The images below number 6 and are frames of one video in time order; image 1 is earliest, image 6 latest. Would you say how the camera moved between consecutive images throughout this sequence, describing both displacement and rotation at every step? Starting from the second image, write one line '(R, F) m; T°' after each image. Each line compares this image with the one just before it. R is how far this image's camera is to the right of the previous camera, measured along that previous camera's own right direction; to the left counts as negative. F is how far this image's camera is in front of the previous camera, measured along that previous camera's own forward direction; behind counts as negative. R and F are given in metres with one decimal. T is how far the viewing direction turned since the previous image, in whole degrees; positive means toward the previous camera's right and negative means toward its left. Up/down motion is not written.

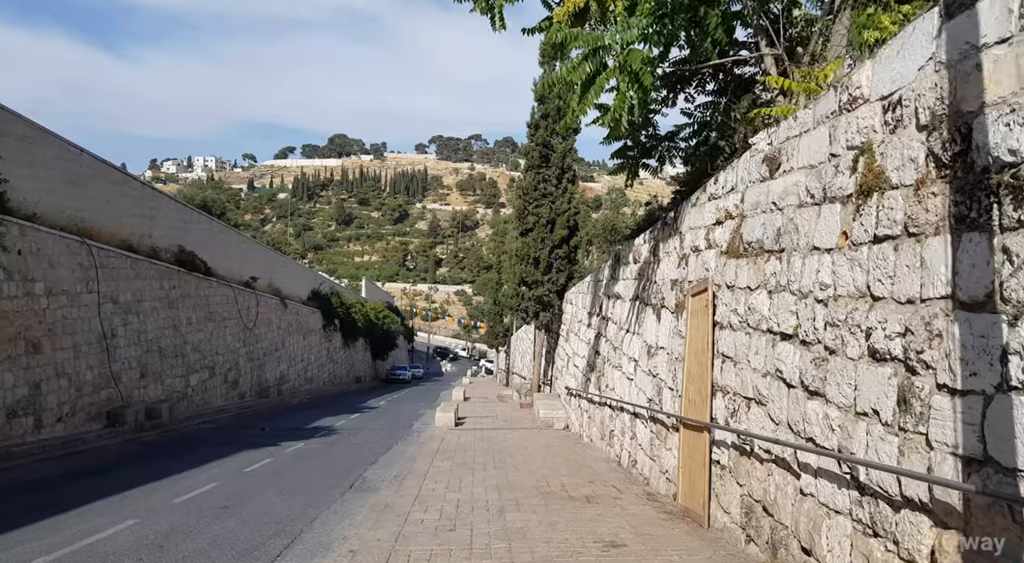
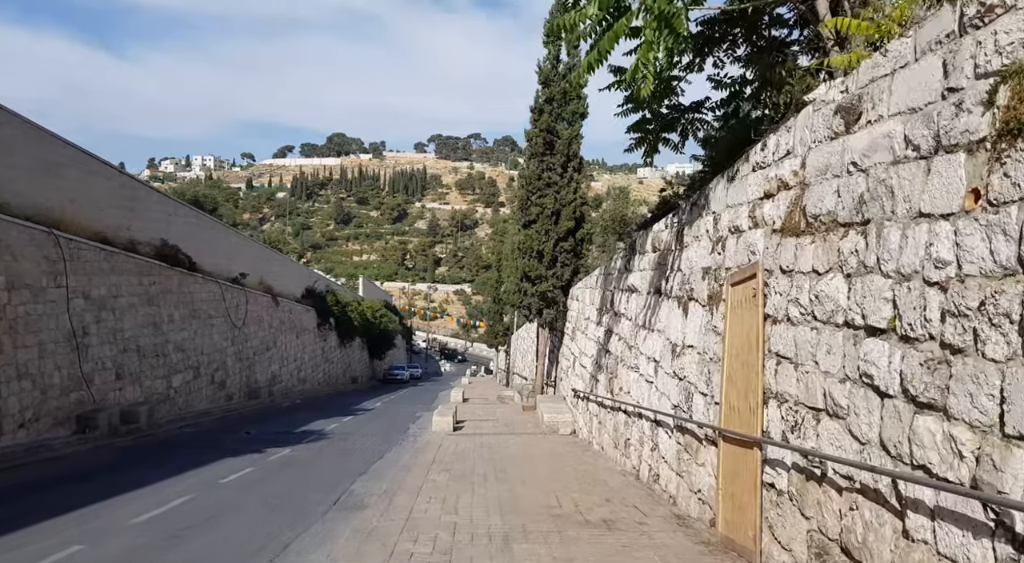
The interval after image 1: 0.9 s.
(-0.1, +1.1) m; 0°
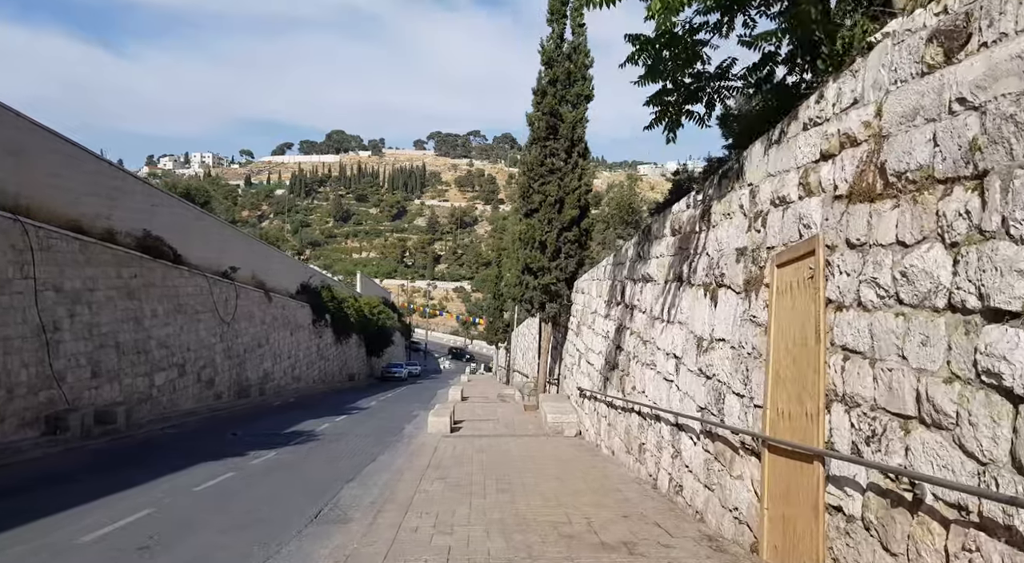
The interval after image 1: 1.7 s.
(0.0, +1.0) m; 0°
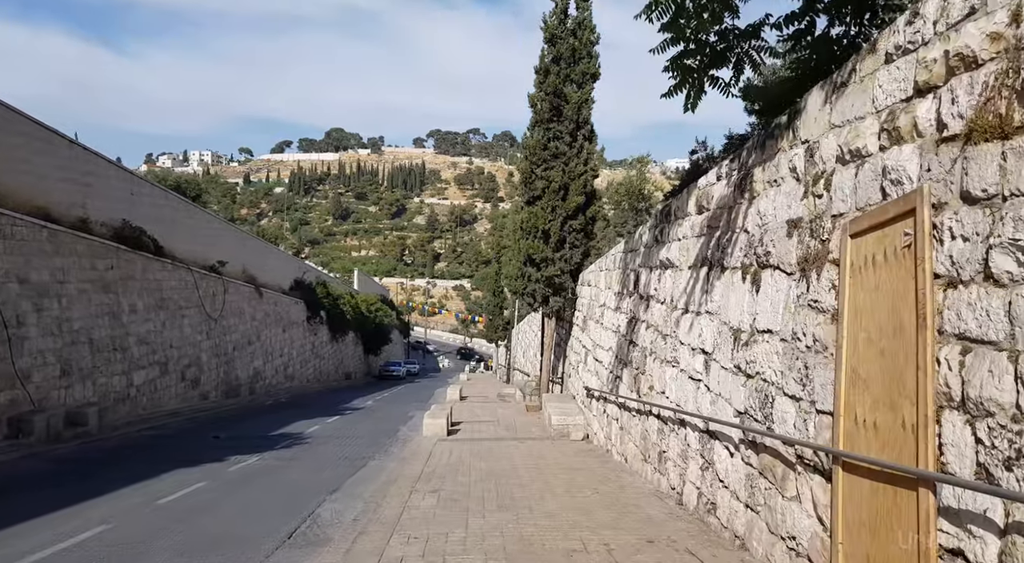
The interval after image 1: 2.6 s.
(0.0, +1.1) m; 0°
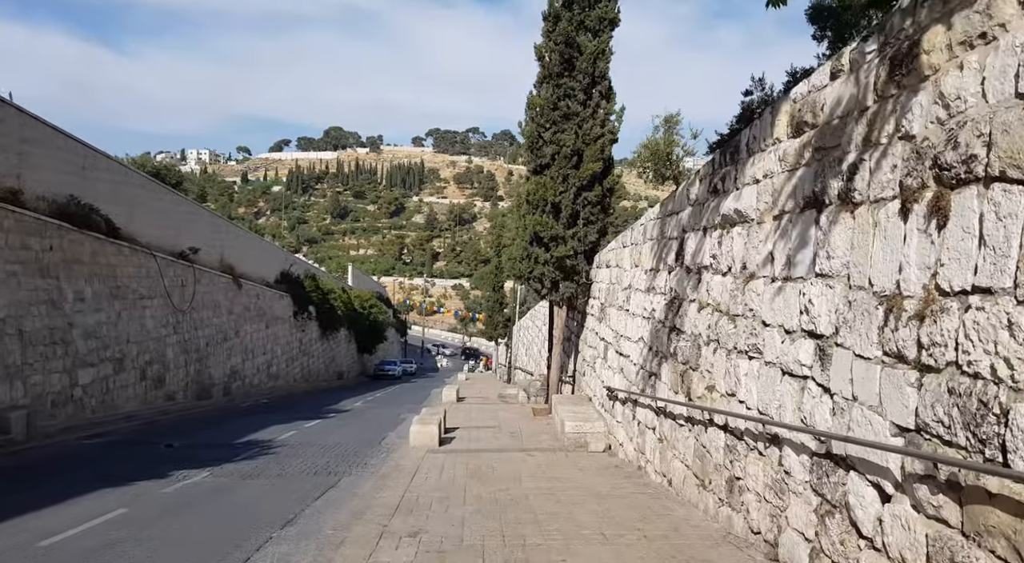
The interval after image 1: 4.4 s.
(-0.1, +2.3) m; 0°
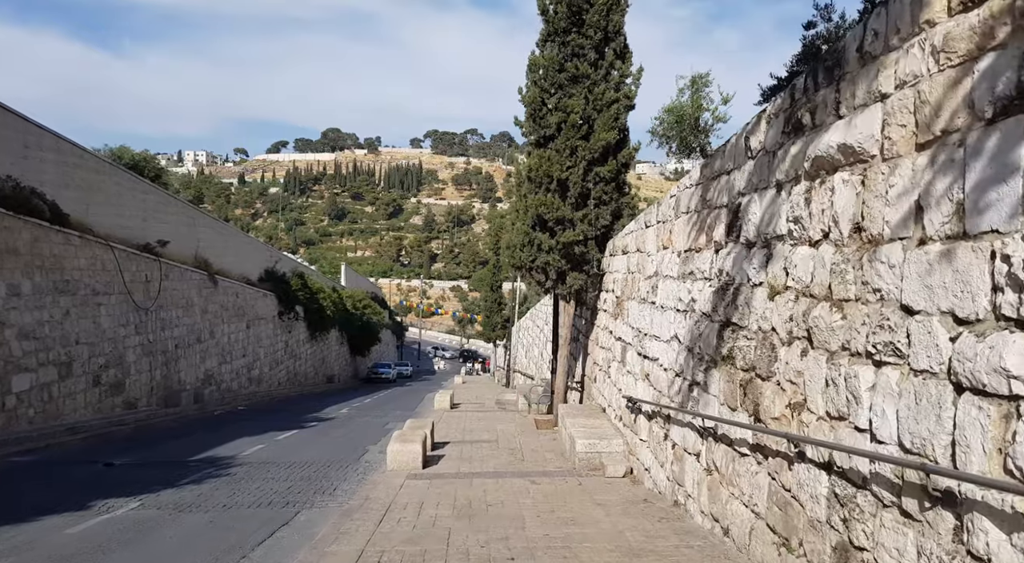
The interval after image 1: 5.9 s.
(0.0, +1.9) m; 0°
